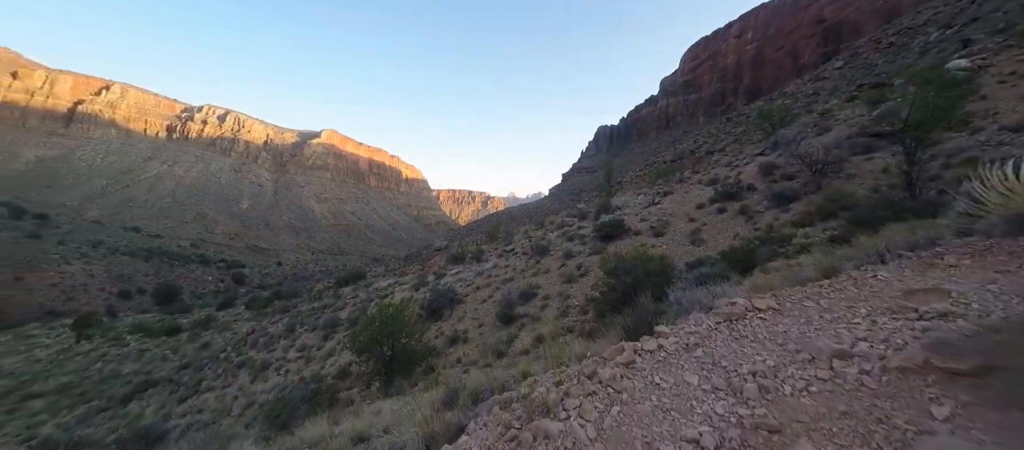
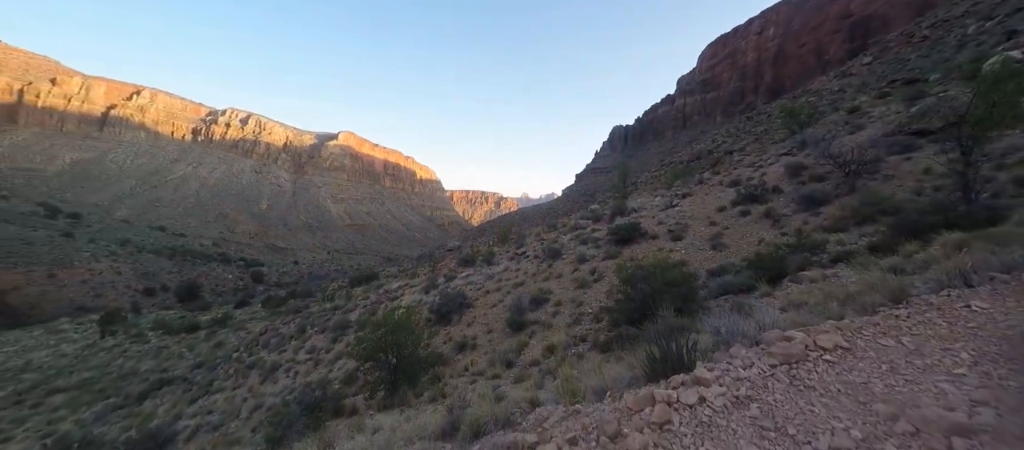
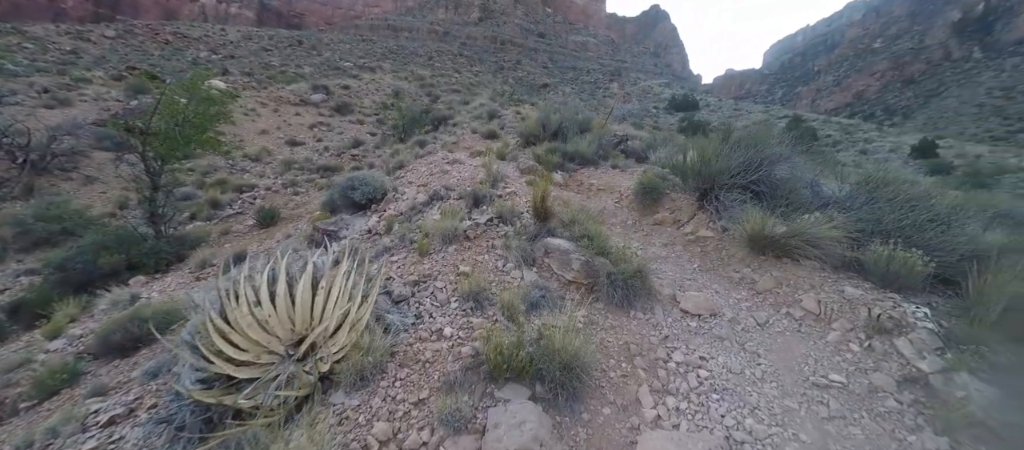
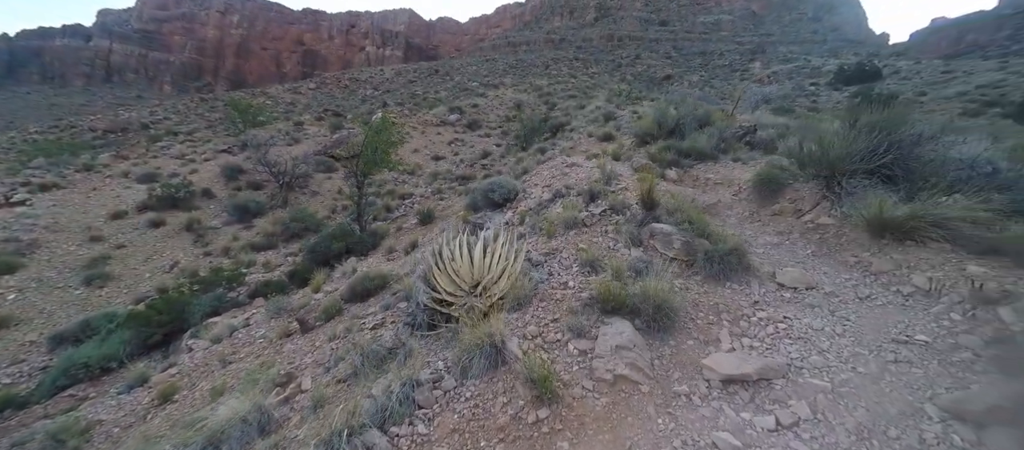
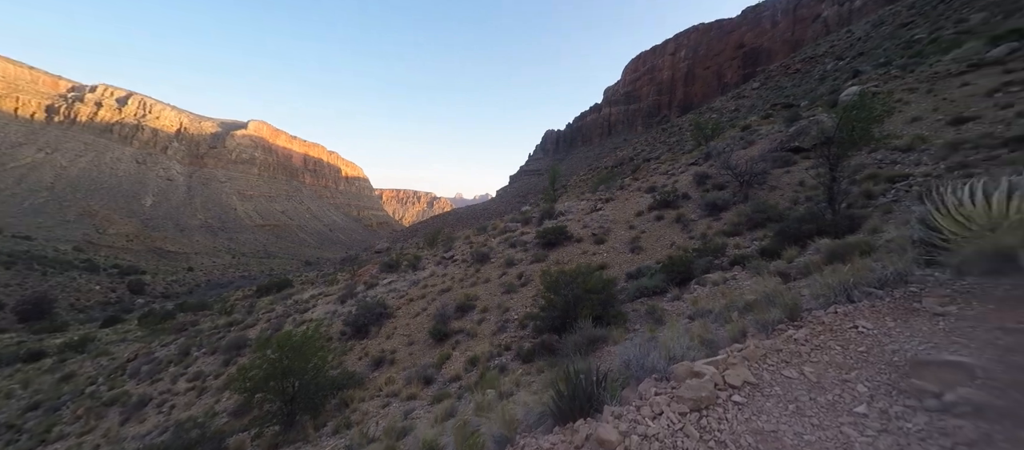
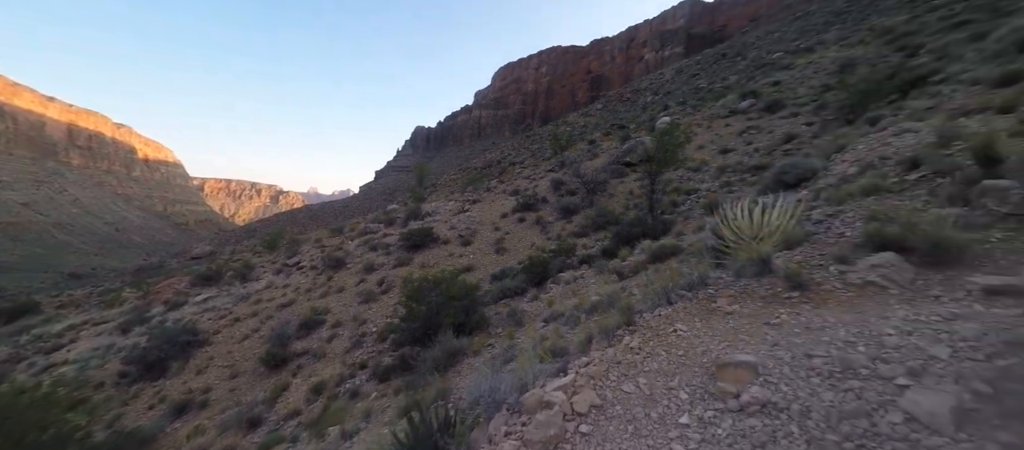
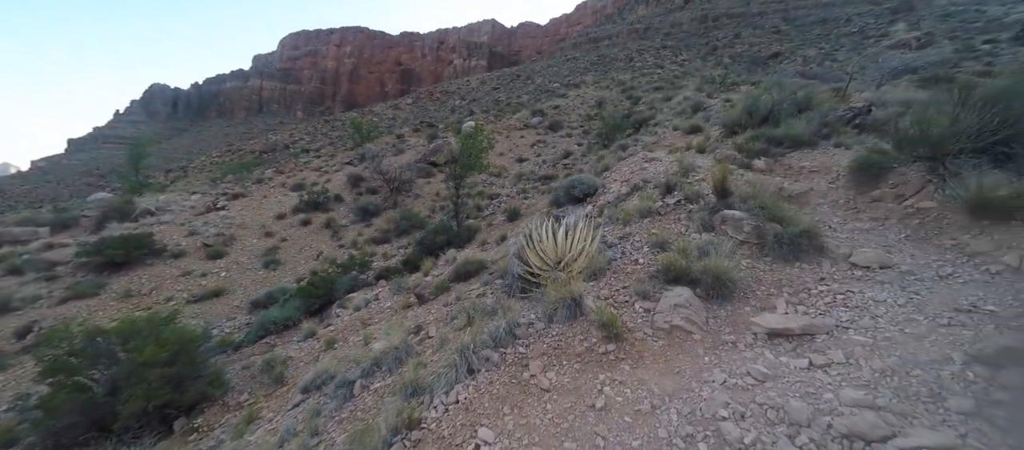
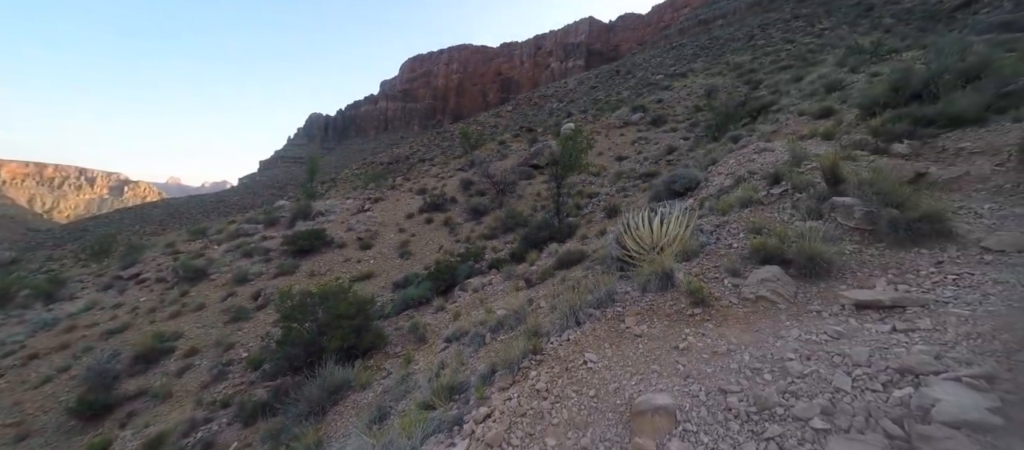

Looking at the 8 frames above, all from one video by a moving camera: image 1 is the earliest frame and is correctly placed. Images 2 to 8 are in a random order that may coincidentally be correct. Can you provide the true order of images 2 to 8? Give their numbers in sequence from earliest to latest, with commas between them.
2, 5, 6, 8, 7, 4, 3
